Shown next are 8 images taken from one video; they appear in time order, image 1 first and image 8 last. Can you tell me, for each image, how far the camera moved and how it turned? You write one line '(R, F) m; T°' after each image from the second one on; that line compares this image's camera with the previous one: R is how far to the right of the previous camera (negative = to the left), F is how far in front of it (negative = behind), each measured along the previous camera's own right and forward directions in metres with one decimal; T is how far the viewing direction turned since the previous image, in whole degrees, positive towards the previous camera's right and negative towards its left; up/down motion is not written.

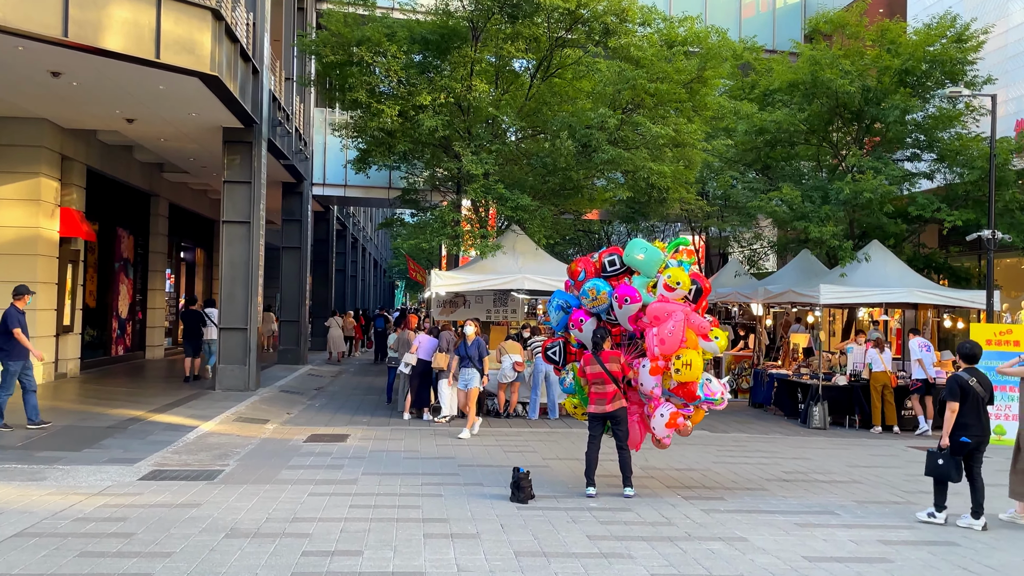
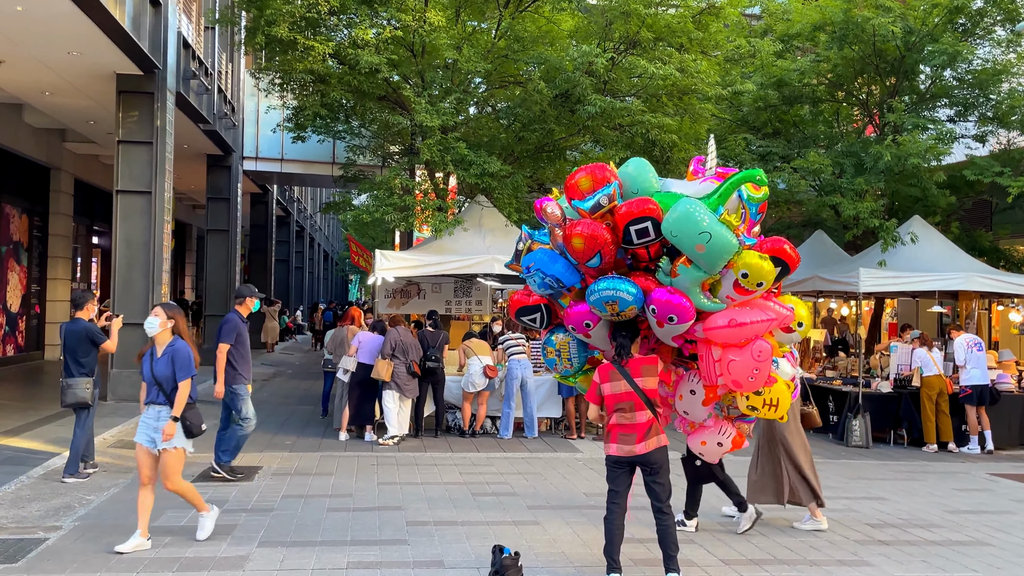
(-0.1, +3.0) m; +3°
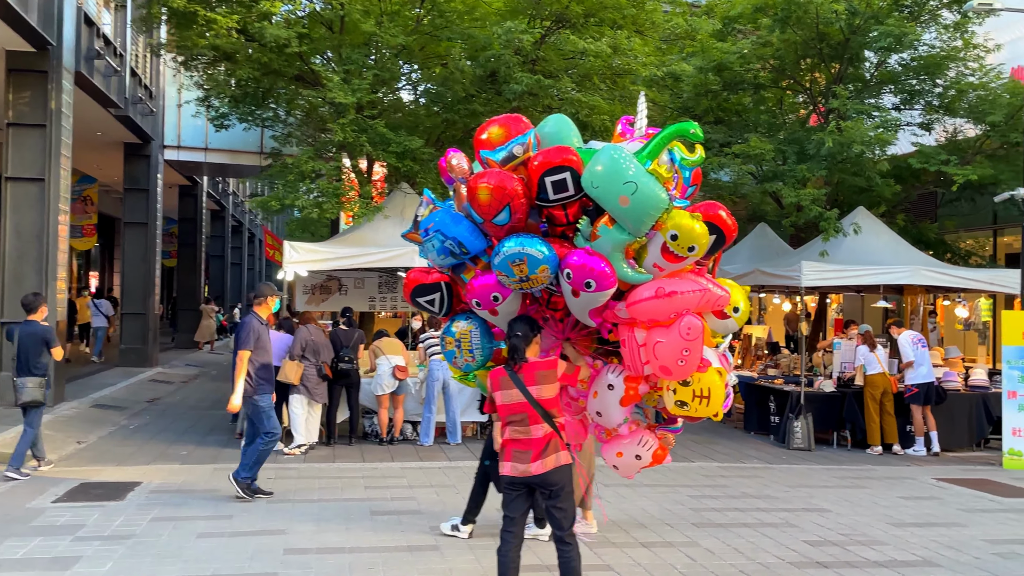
(+0.4, +0.8) m; +3°
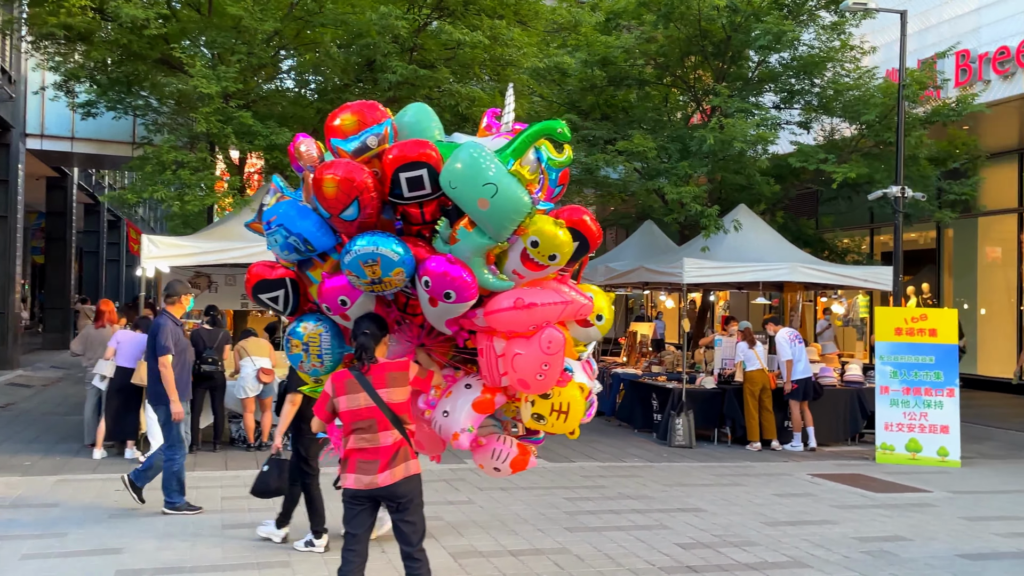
(+0.2, +0.3) m; +6°
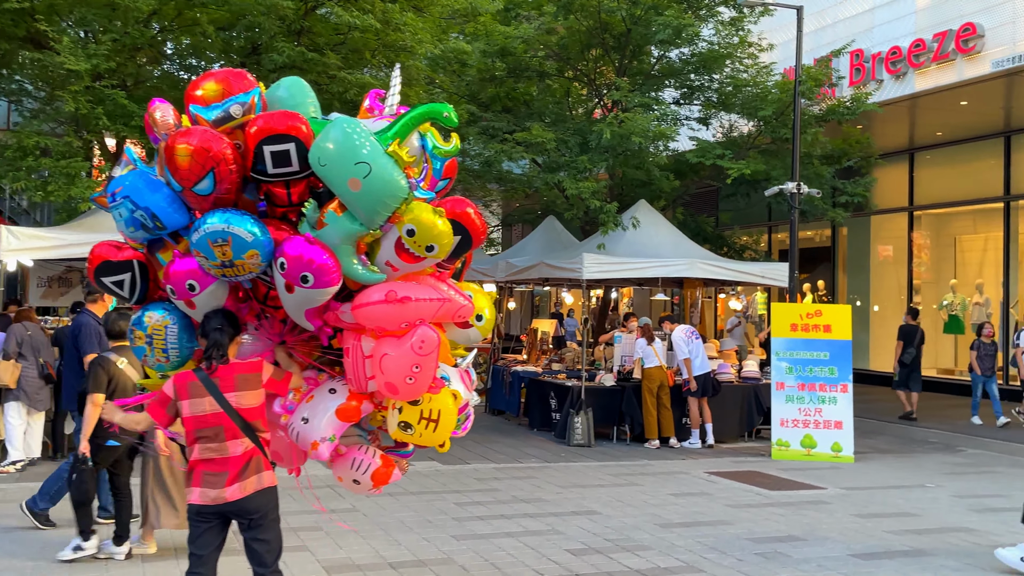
(+0.2, +0.3) m; +5°
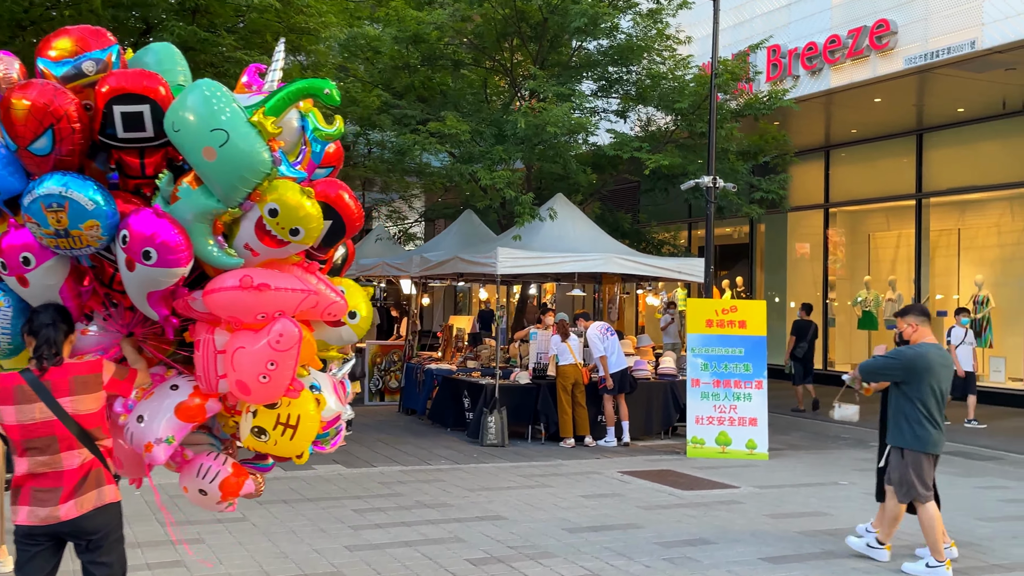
(+0.2, +0.3) m; +4°
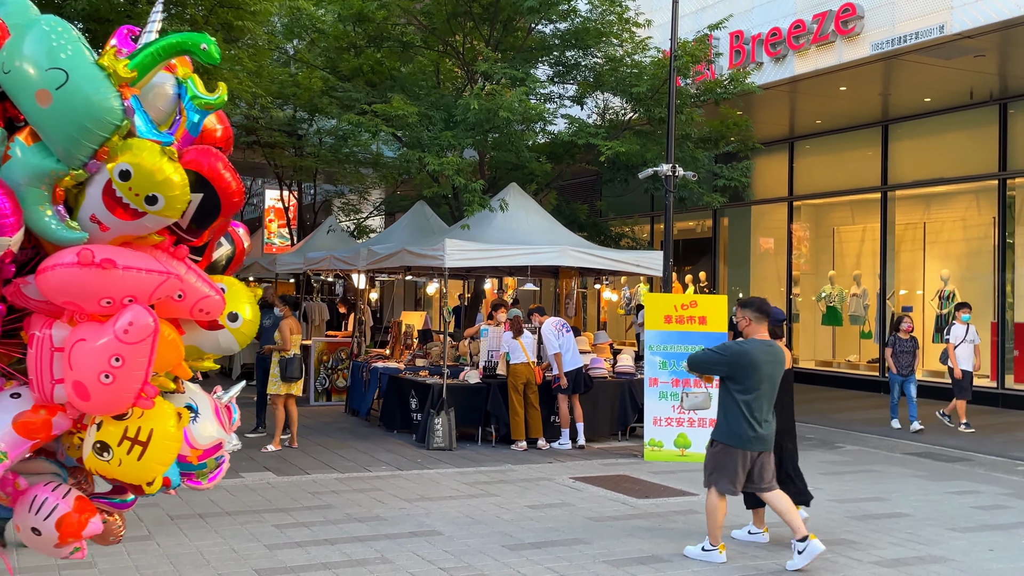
(+0.2, +0.6) m; +2°
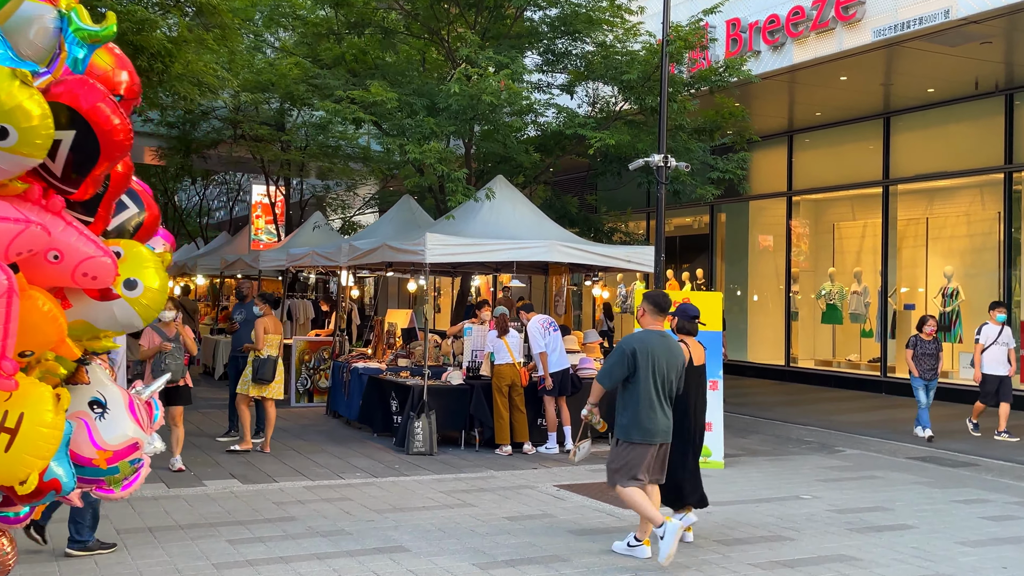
(+0.2, +0.5) m; 0°
